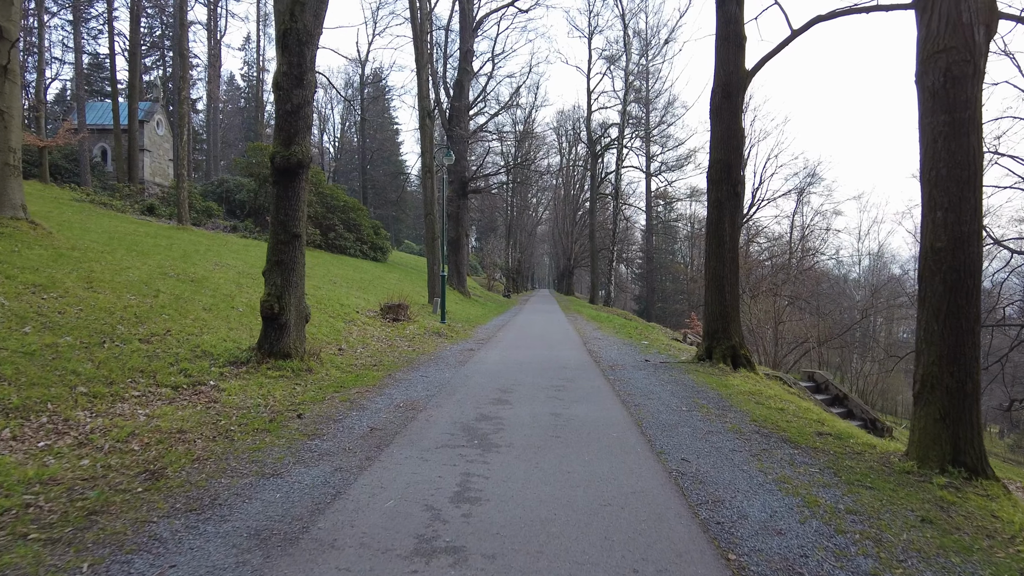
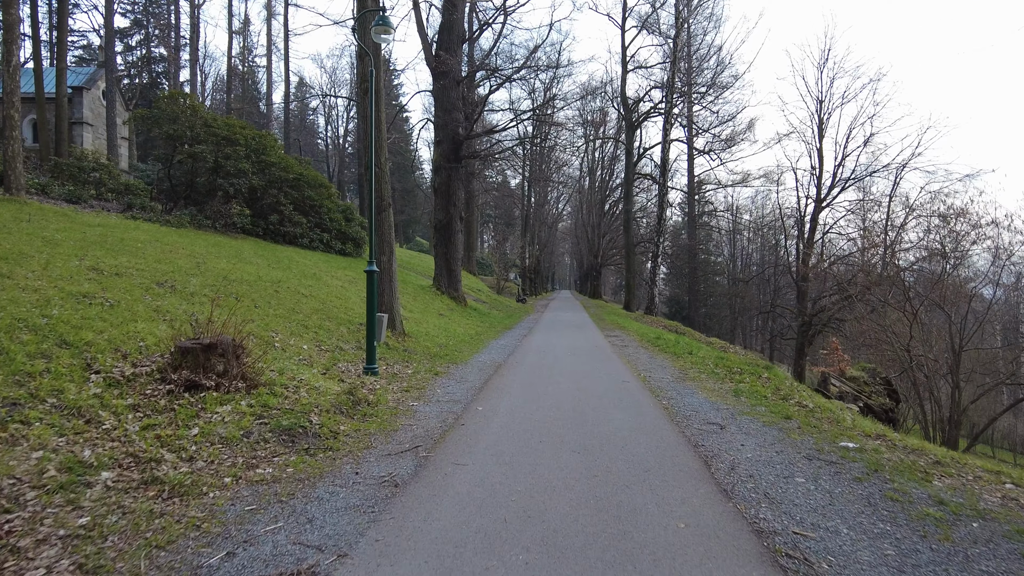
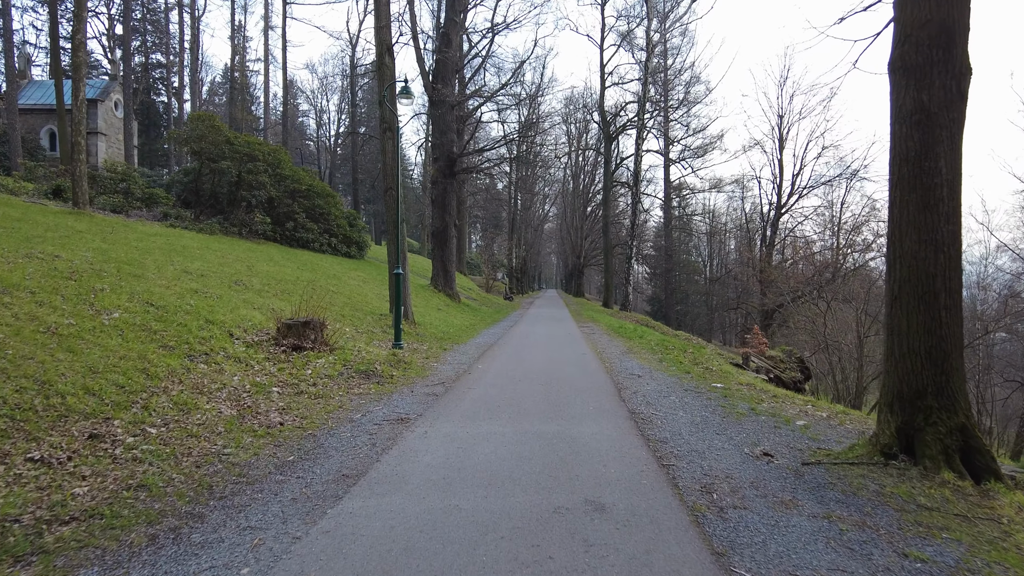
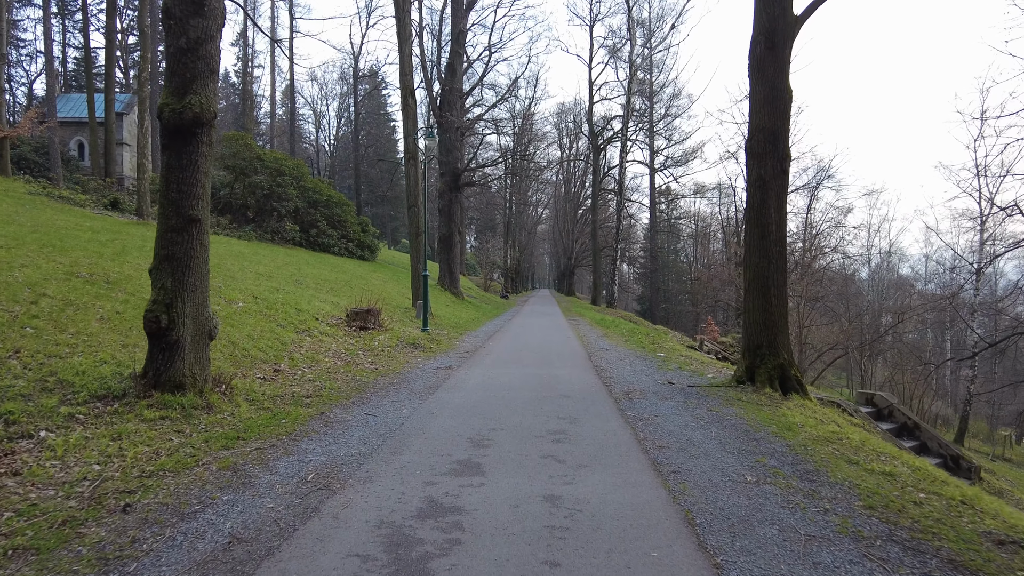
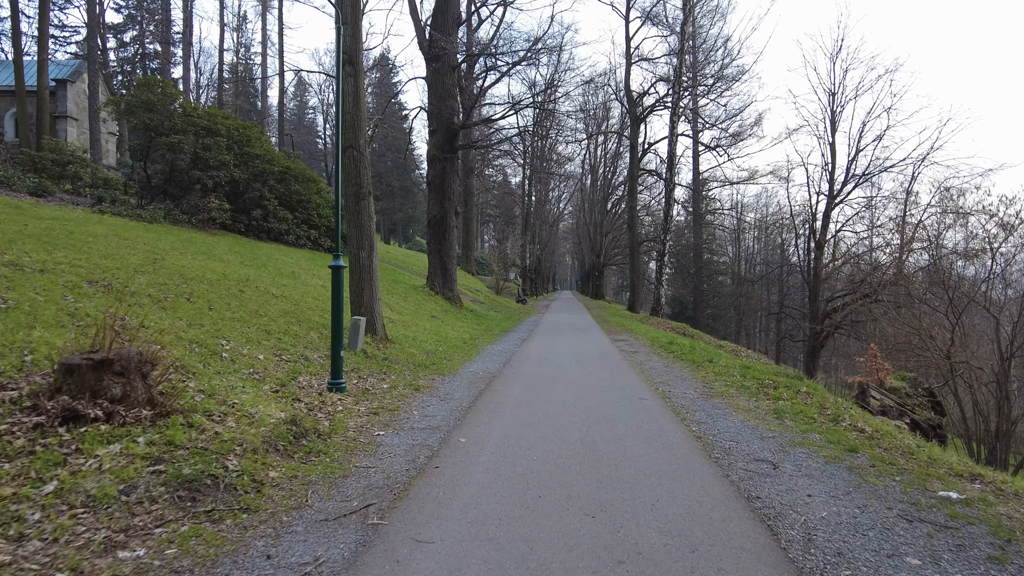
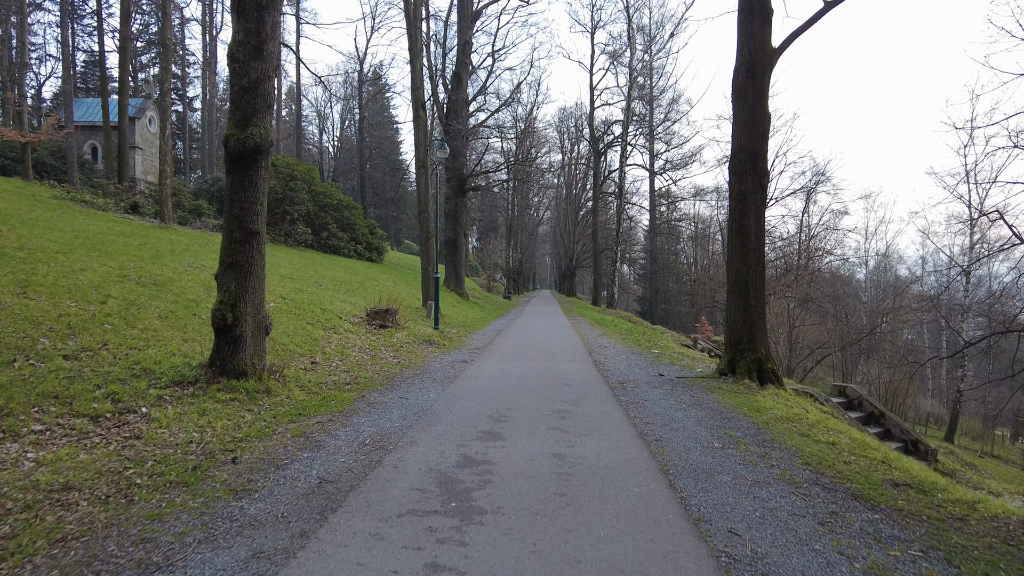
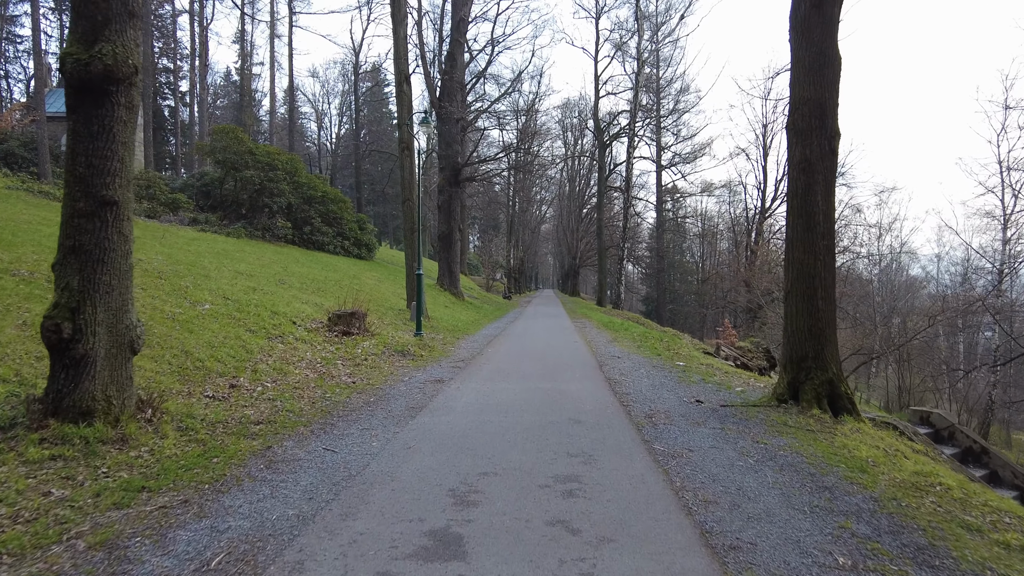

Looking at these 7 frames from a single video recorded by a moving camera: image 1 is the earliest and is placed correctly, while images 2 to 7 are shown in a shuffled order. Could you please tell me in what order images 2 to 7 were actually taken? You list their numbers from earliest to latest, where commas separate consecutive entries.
6, 4, 7, 3, 2, 5
